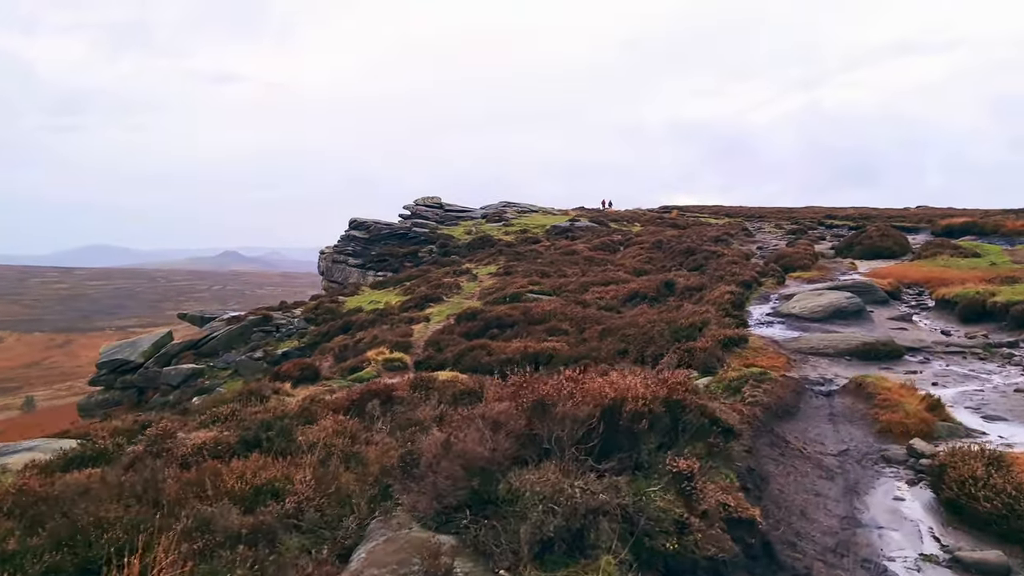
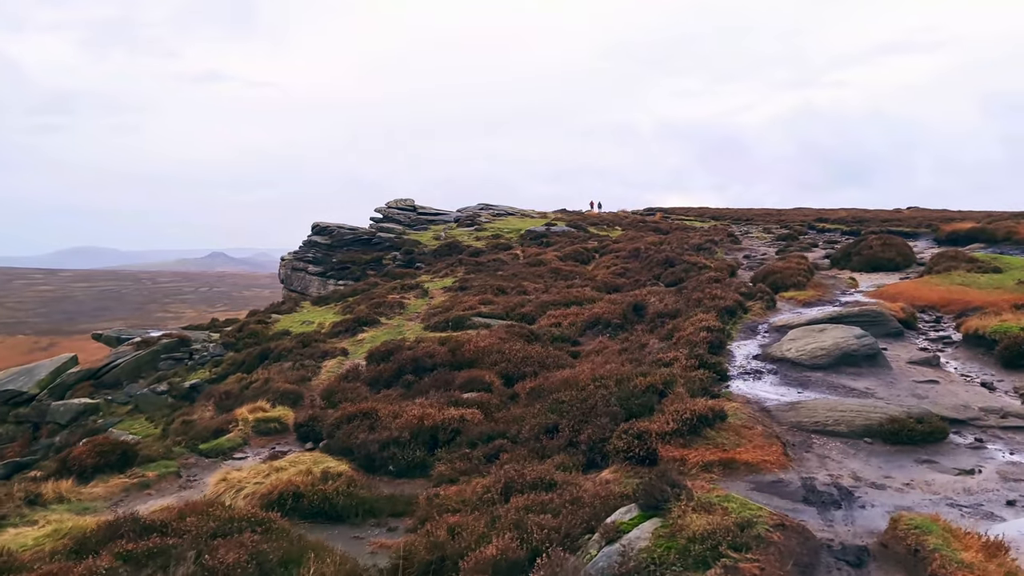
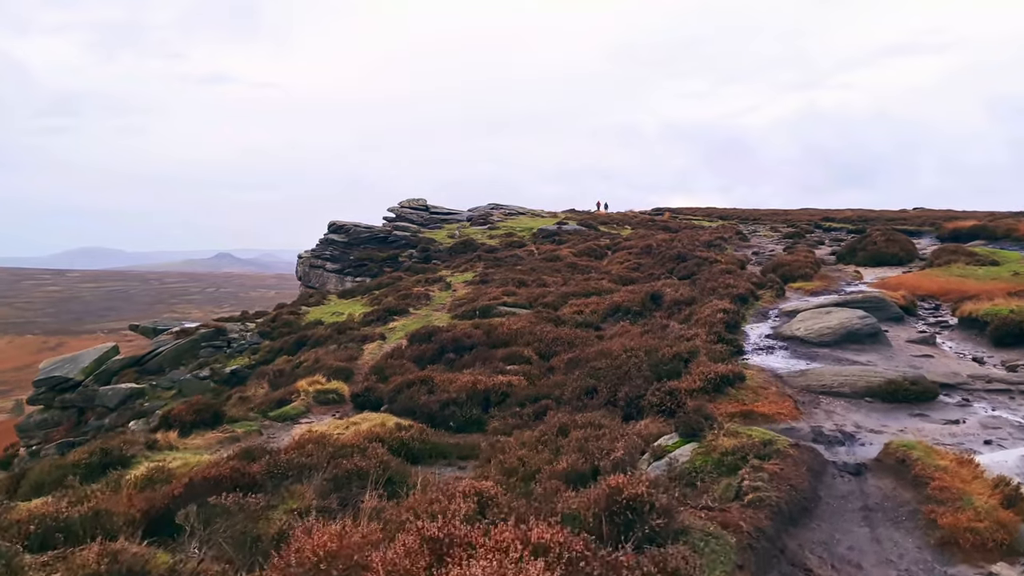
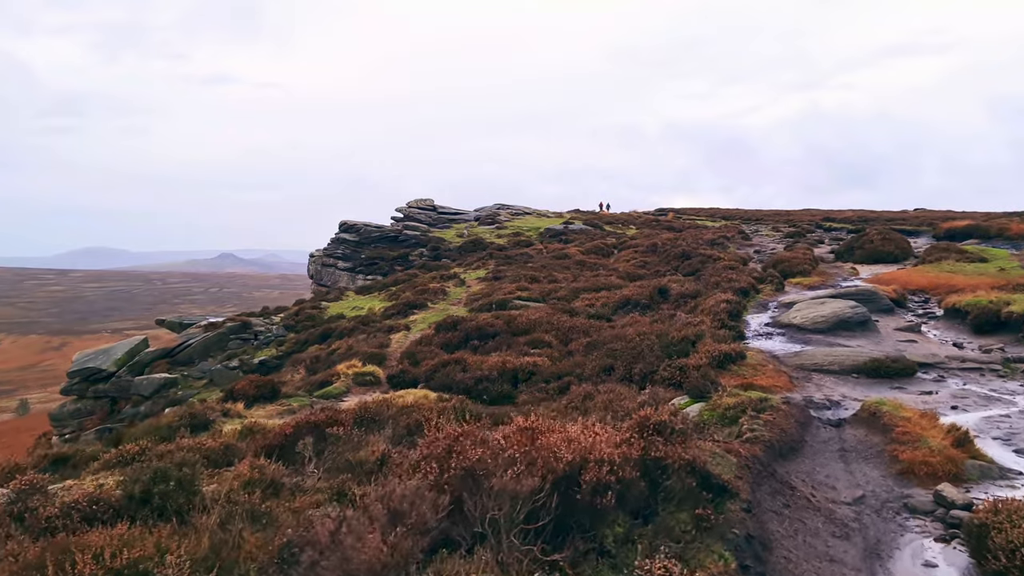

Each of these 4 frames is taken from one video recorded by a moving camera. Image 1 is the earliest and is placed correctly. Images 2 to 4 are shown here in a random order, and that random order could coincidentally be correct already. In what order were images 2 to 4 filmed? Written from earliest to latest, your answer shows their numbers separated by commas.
4, 3, 2
